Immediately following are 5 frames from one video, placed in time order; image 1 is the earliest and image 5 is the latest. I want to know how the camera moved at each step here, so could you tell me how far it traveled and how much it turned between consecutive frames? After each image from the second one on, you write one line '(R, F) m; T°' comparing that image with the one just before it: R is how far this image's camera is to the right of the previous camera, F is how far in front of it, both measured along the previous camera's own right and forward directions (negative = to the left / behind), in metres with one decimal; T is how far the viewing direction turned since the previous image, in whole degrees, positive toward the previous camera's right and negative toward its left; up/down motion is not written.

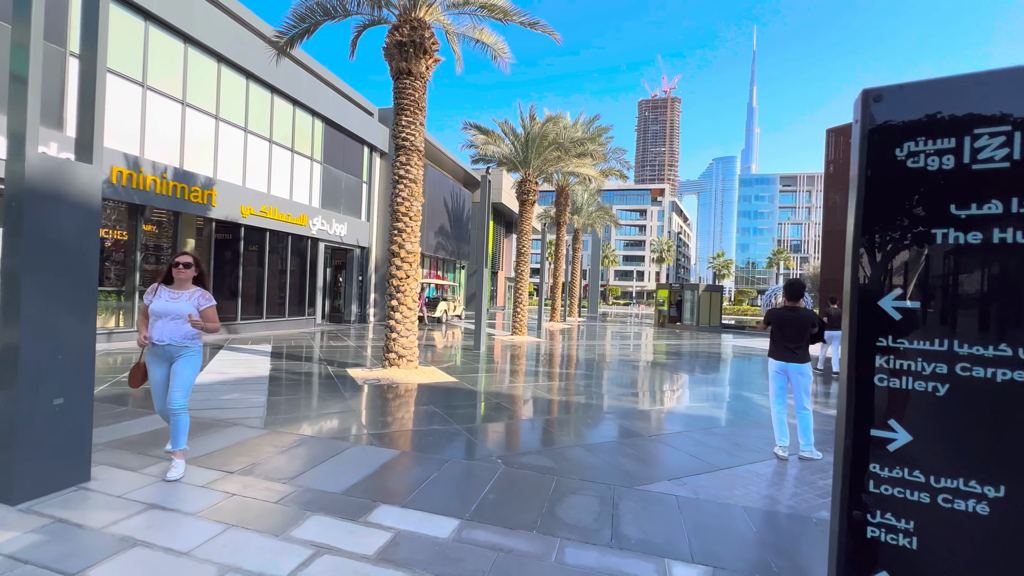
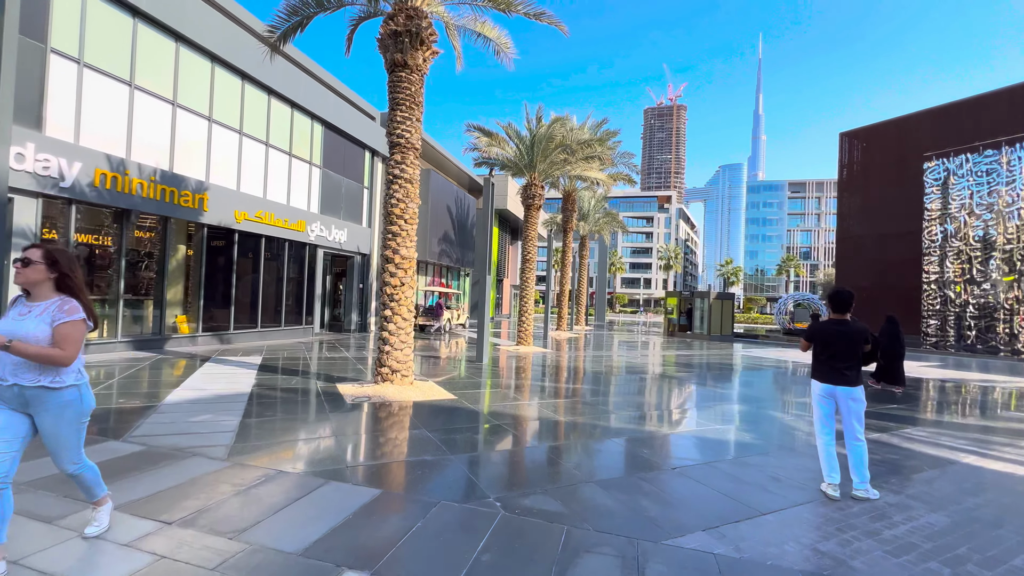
(0.0, +0.7) m; -1°
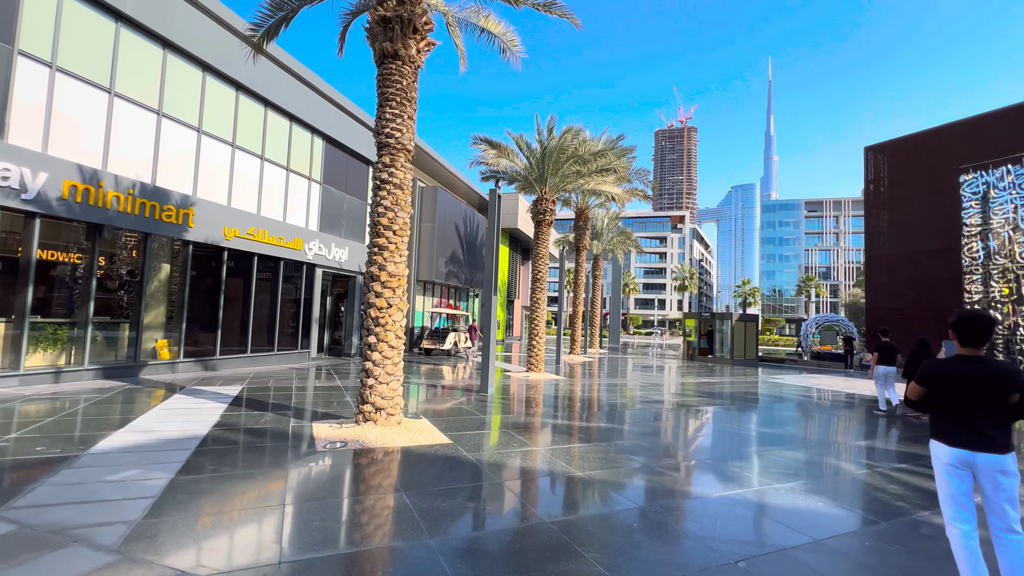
(+0.1, +1.1) m; -2°
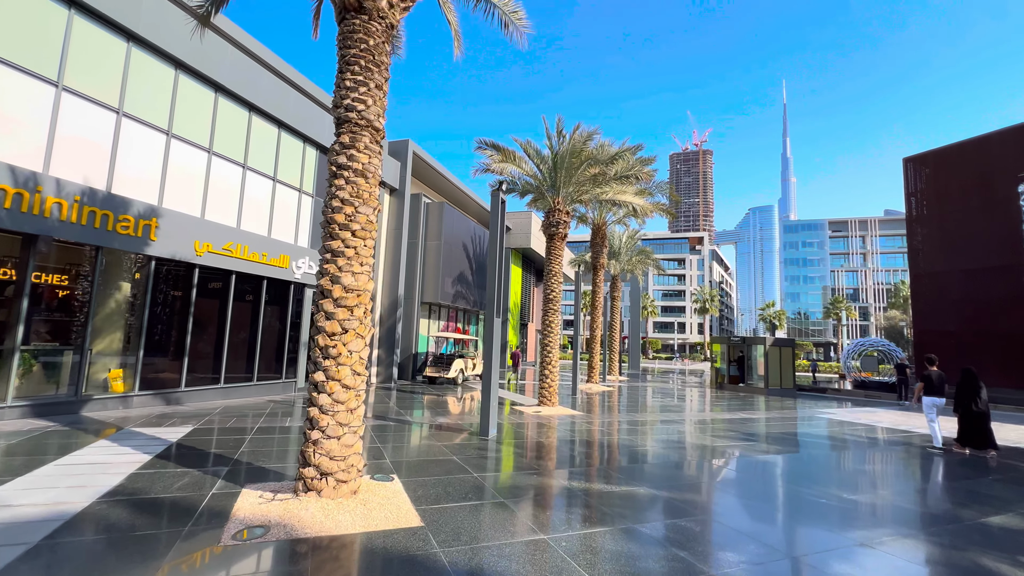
(+0.2, +1.7) m; -2°
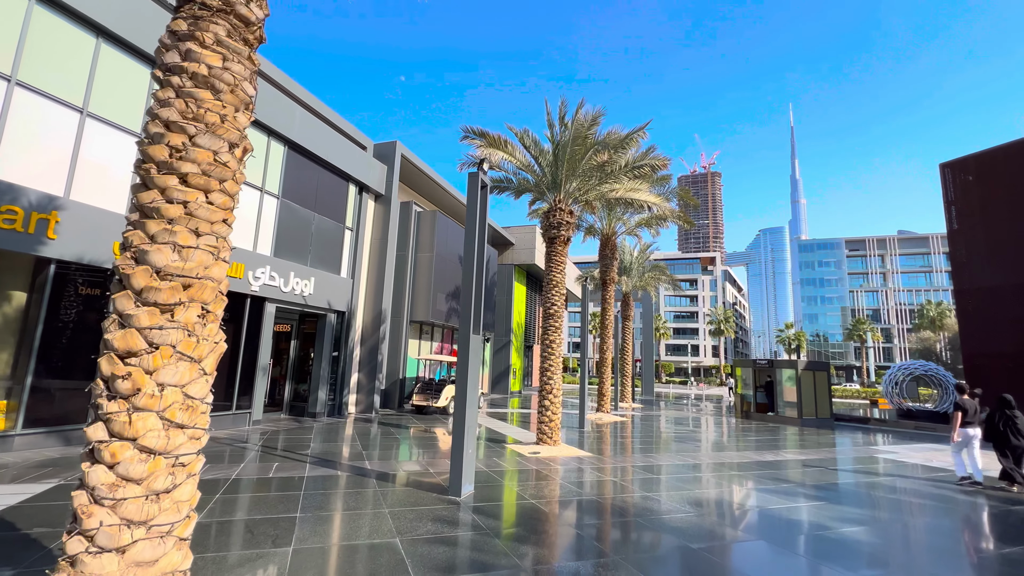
(+0.4, +2.1) m; -1°
